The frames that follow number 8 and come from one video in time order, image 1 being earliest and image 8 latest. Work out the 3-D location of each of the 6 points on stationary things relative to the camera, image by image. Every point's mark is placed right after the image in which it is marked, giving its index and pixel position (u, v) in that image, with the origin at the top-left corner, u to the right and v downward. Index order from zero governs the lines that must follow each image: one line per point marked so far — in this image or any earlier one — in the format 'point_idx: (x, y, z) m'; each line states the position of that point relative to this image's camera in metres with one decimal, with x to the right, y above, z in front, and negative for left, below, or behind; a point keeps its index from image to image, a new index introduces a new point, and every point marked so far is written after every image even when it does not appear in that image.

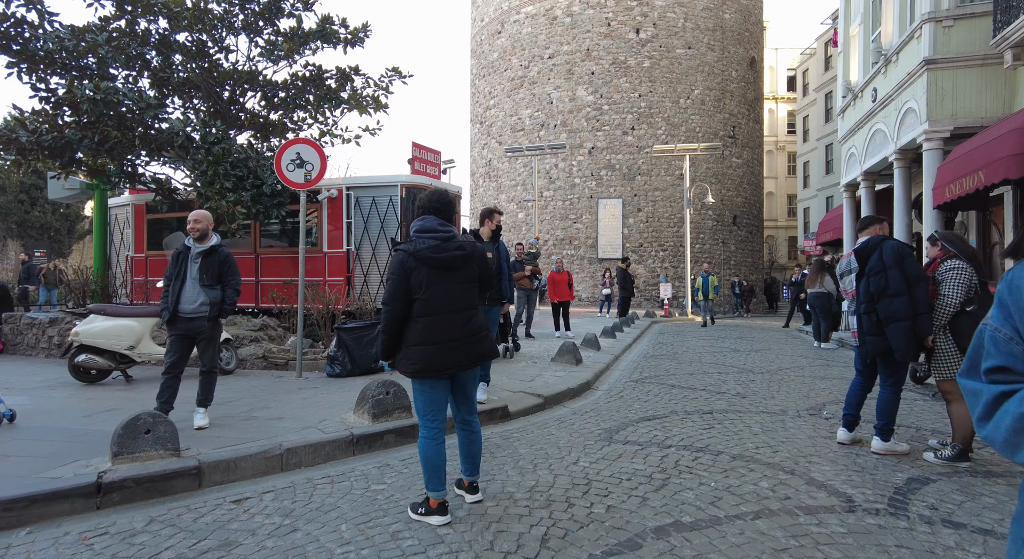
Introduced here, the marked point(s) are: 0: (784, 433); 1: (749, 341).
0: (+2.3, -1.3, +5.8) m
1: (+5.4, -1.4, +15.5) m
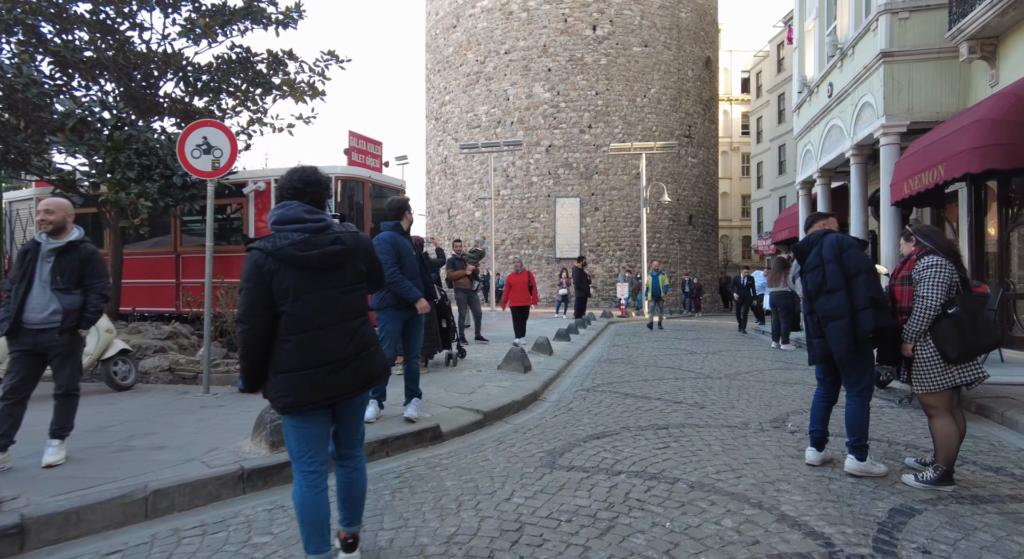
0: (+1.8, -1.3, +5.2) m
1: (+4.3, -1.3, +15.1) m
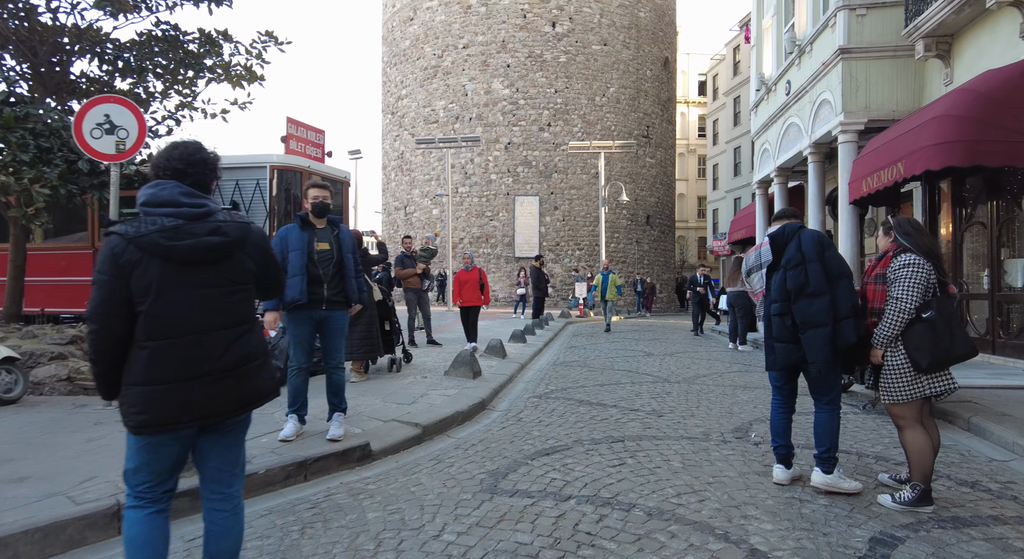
0: (+1.4, -1.3, +4.7) m
1: (+3.3, -1.3, +14.7) m
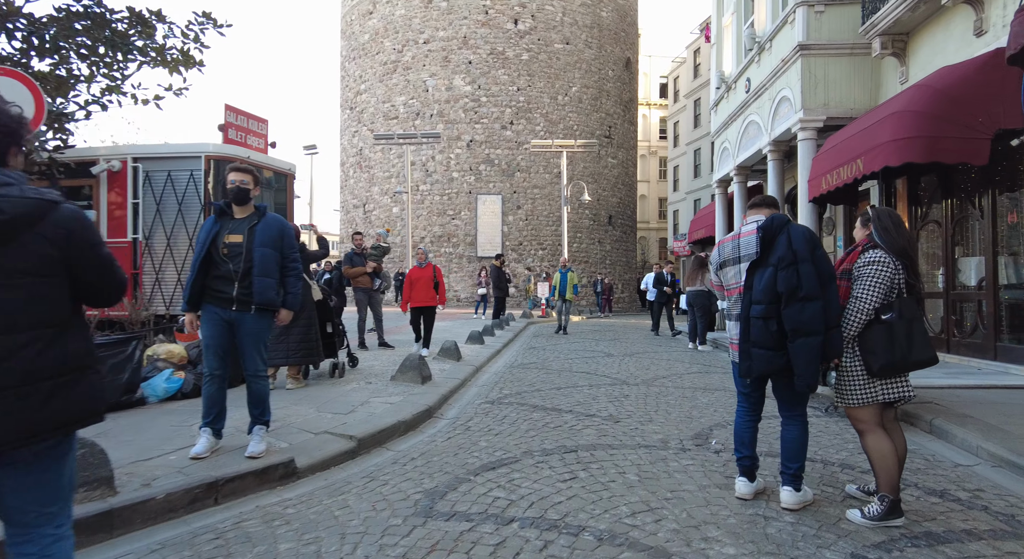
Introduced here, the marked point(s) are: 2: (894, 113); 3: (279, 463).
0: (+1.0, -1.3, +4.4) m
1: (+2.4, -1.3, +14.5) m
2: (+4.8, +2.1, +8.6) m
3: (-1.4, -1.1, +4.2) m
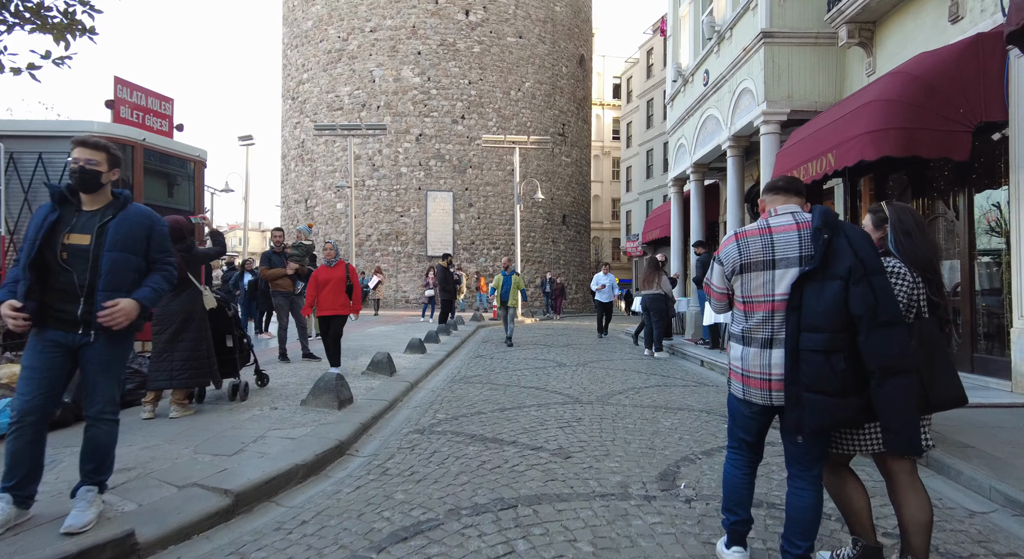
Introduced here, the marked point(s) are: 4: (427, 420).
0: (+0.6, -1.4, +3.4) m
1: (+1.3, -1.4, +13.5) m
2: (+4.1, +2.0, +7.9) m
3: (-1.8, -1.2, +3.1) m
4: (-0.8, -1.3, +6.5) m
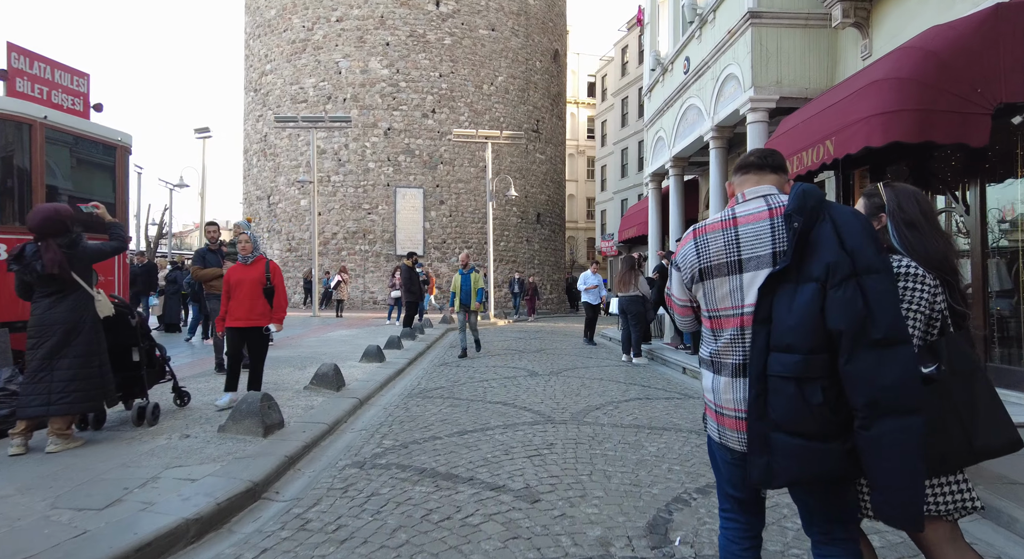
0: (+0.4, -1.4, +2.4) m
1: (+0.7, -1.4, +12.6) m
2: (+3.7, +2.0, +7.1) m
3: (-2.0, -1.2, +2.0) m
4: (-1.1, -1.3, +5.5) m
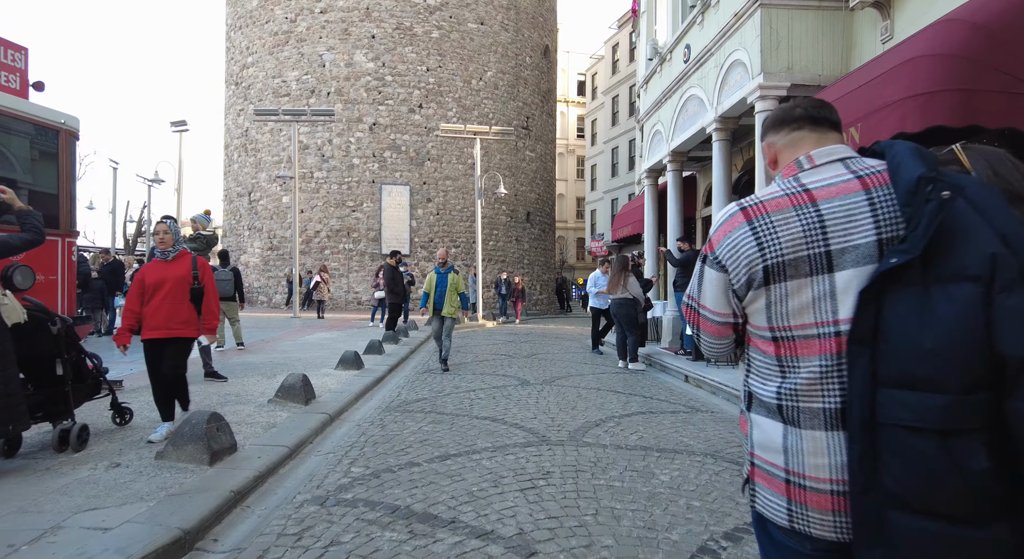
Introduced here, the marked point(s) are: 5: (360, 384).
0: (+0.3, -1.4, +1.6) m
1: (+0.5, -1.4, +11.8) m
2: (+3.7, +2.0, +6.3) m
3: (-2.0, -1.2, +1.2) m
4: (-1.2, -1.3, +4.7) m
5: (-1.9, -1.3, +8.5) m
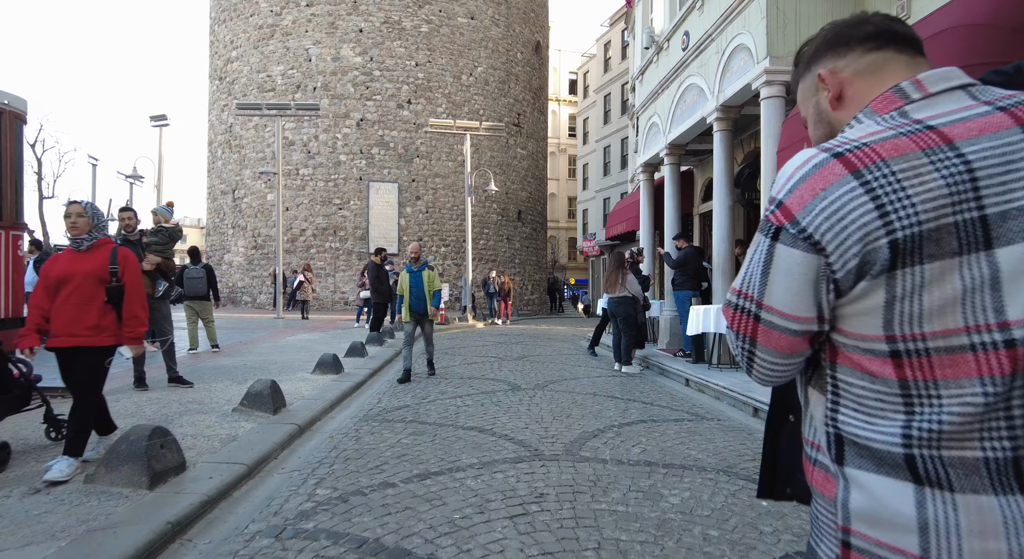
0: (+0.3, -1.3, +1.0) m
1: (+0.3, -1.4, +11.2) m
2: (+3.6, +2.0, +5.8) m
3: (-2.1, -1.2, +0.6) m
4: (-1.3, -1.3, +4.0) m
5: (-2.0, -1.2, +7.9) m
